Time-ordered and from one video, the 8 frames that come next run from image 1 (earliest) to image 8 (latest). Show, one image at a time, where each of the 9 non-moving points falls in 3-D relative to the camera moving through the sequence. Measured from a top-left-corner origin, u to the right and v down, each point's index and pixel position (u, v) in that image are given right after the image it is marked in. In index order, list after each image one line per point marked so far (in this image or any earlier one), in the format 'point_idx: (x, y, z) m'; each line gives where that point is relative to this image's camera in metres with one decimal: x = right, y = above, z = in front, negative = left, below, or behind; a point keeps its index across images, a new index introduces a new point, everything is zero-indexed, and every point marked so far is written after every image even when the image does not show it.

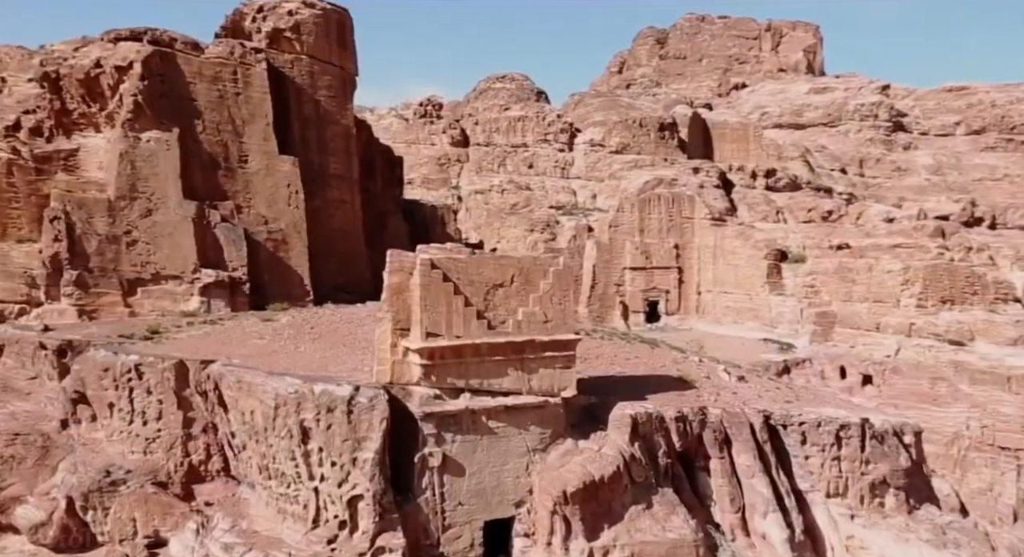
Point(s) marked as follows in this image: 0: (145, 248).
0: (-5.2, +0.5, +12.0) m
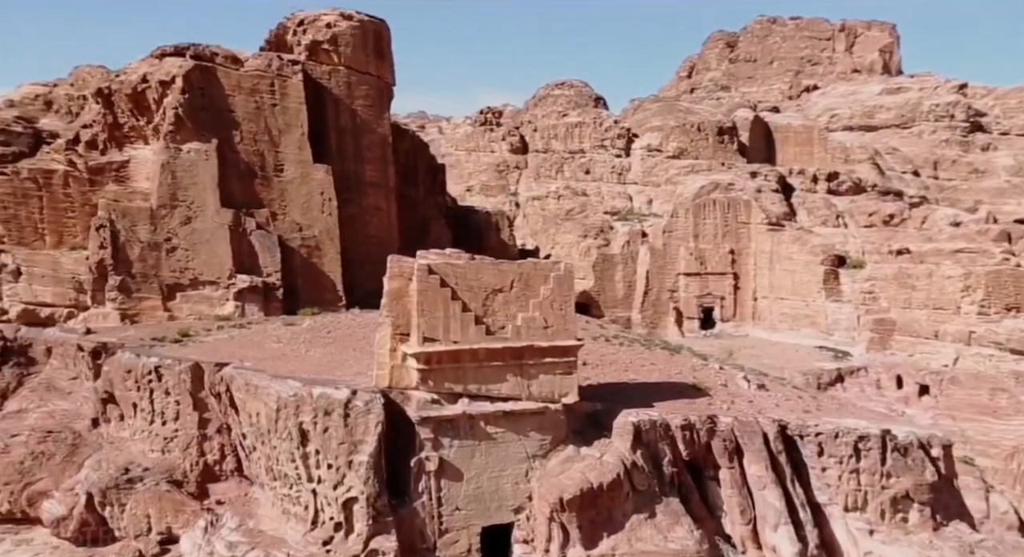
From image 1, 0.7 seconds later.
0: (-4.8, +0.4, +12.5) m
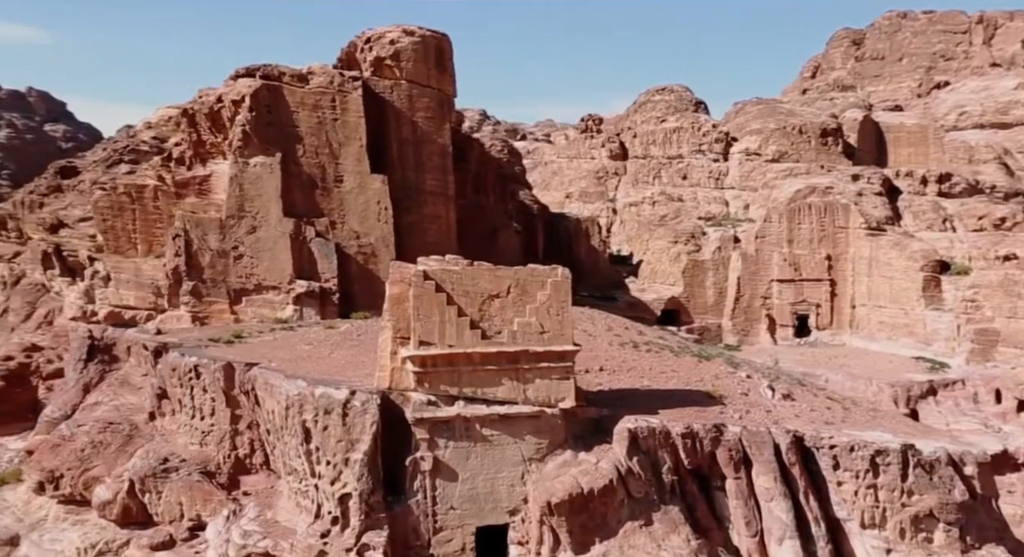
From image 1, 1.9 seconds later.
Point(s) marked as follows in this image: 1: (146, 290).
0: (-4.1, +0.3, +13.3) m
1: (-6.0, -0.2, +13.9) m
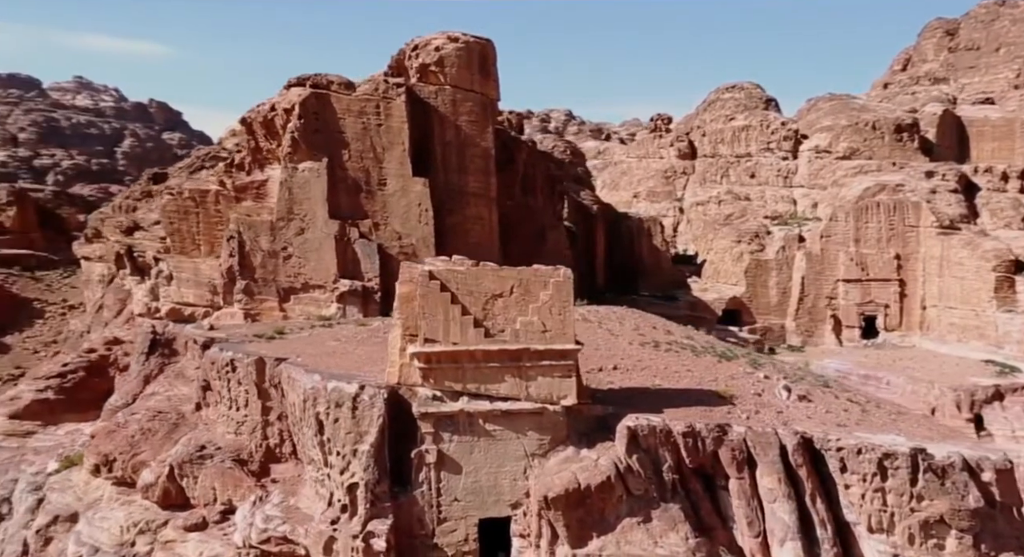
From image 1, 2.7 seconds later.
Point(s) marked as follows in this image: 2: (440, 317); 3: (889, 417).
0: (-3.5, +0.3, +13.9) m
1: (-5.3, -0.2, +14.7) m
2: (-0.7, -0.4, +8.2) m
3: (+4.2, -1.5, +9.4) m
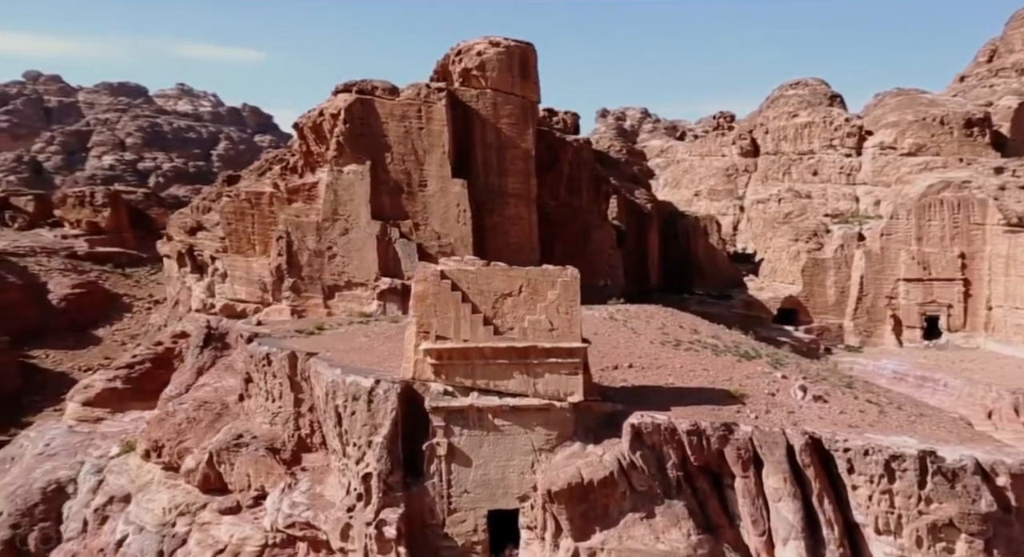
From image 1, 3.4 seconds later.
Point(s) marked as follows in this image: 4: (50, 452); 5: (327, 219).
0: (-2.9, +0.3, +14.5) m
1: (-4.7, -0.1, +15.4) m
2: (-0.6, -0.4, +8.5) m
3: (+4.4, -1.5, +9.3) m
4: (-8.0, -2.9, +14.6) m
5: (-3.2, +1.0, +14.6) m
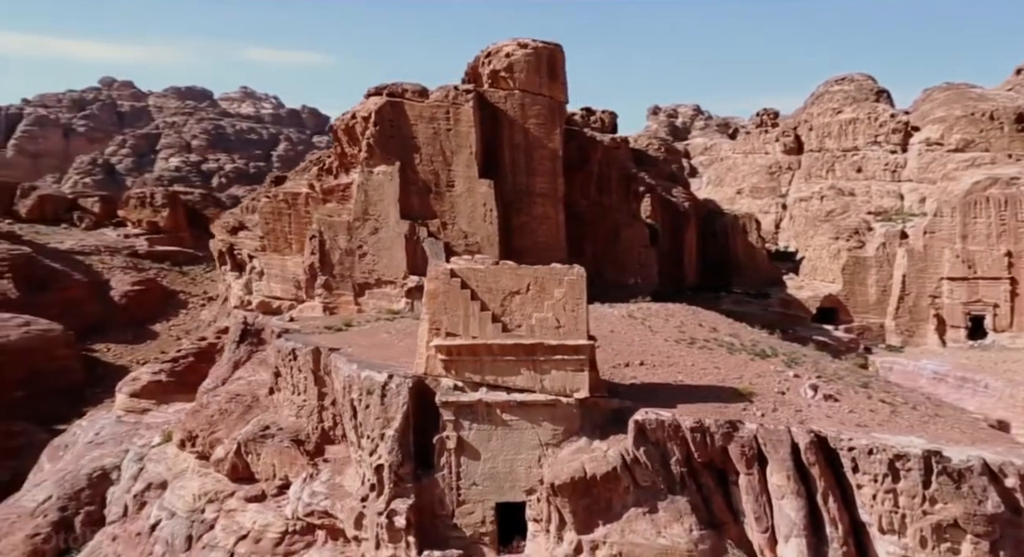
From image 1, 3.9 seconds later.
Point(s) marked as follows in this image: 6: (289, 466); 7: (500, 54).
0: (-2.5, +0.3, +14.9) m
1: (-4.2, -0.1, +15.9) m
2: (-0.5, -0.3, +8.8) m
3: (+4.5, -1.5, +9.2) m
4: (-7.5, -2.9, +15.3) m
5: (-2.7, +1.1, +14.9) m
6: (-2.7, -2.3, +10.4) m
7: (-0.2, +4.1, +15.6) m
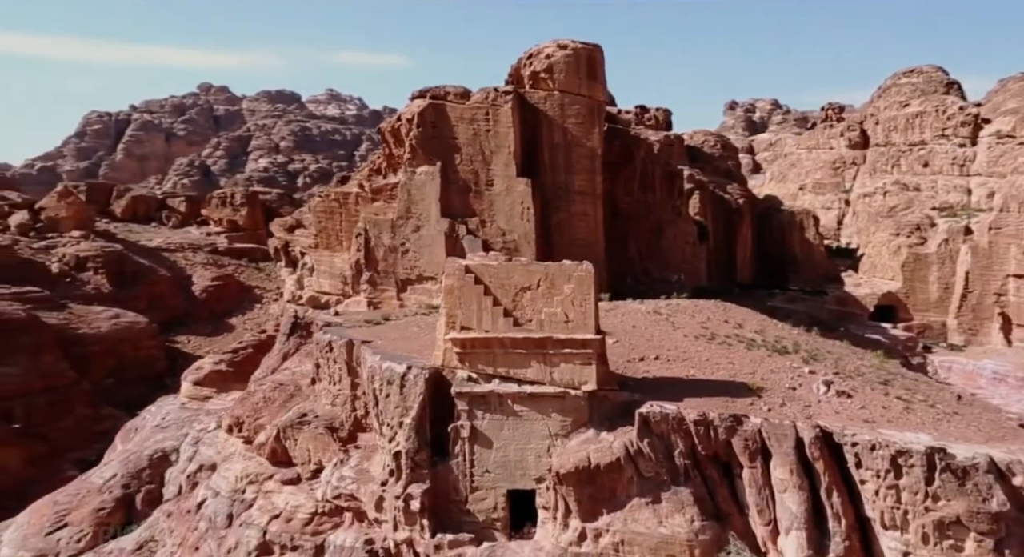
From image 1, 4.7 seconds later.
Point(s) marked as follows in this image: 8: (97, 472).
0: (-1.8, +0.4, +15.4) m
1: (-3.4, 0.0, +16.6) m
2: (-0.4, -0.3, +9.1) m
3: (+4.6, -1.5, +9.2) m
4: (-6.7, -2.8, +16.3) m
5: (-2.0, +1.1, +15.5) m
6: (-2.5, -2.2, +11.0) m
7: (+0.5, +4.2, +15.9) m
8: (-7.0, -3.2, +14.2) m
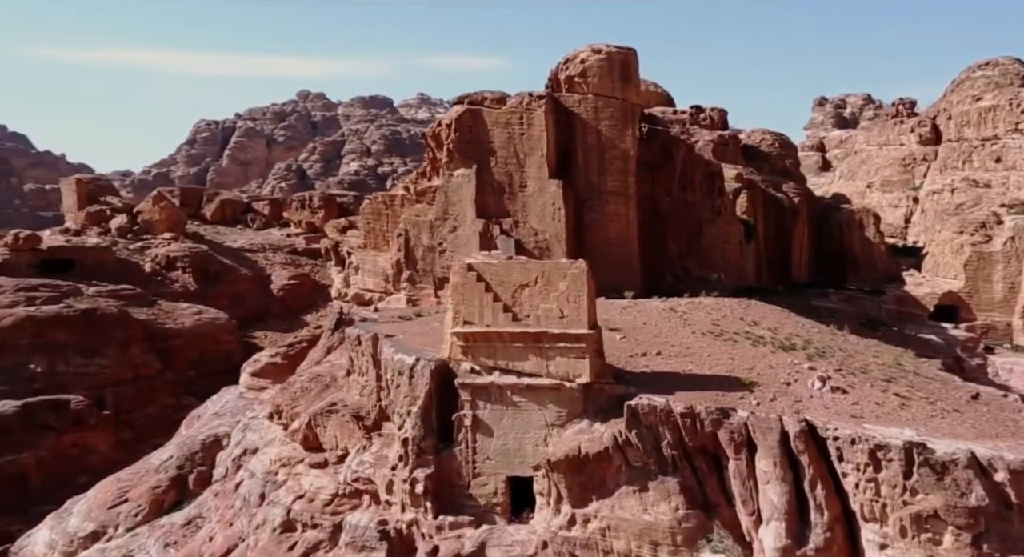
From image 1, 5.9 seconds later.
0: (-1.1, +0.4, +16.0) m
1: (-2.6, 0.0, +17.4) m
2: (-0.4, -0.3, +9.7) m
3: (+4.6, -1.5, +9.2) m
4: (-6.0, -2.8, +17.5) m
5: (-1.4, +1.2, +16.2) m
6: (-2.3, -2.2, +11.7) m
7: (+1.2, +4.2, +16.3) m
8: (-6.4, -3.2, +15.4) m
